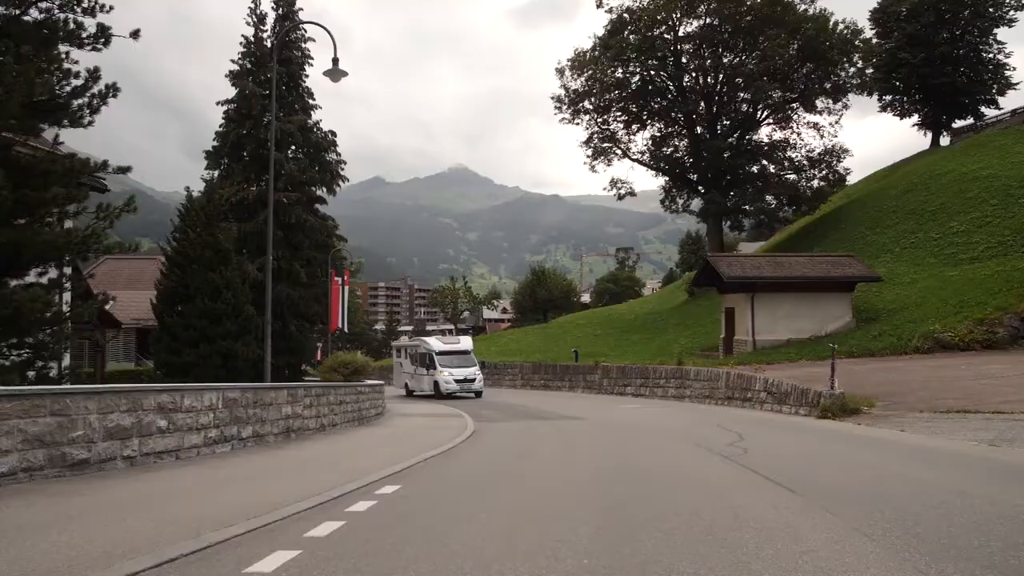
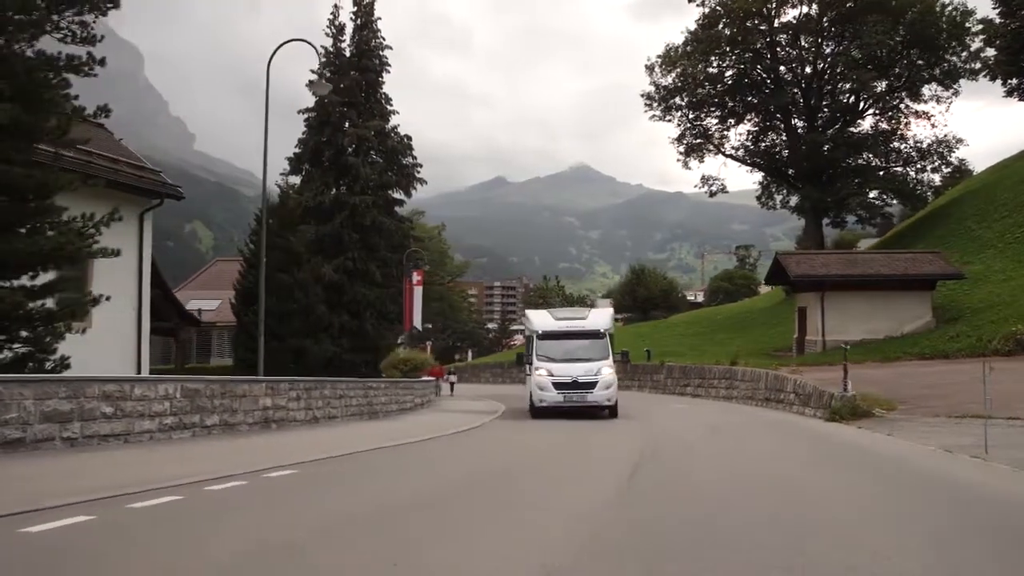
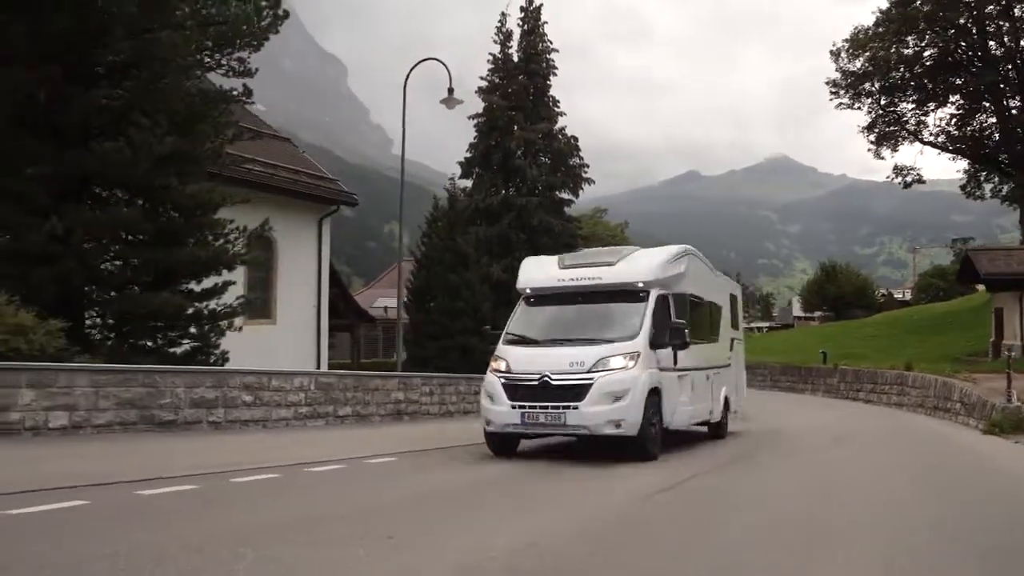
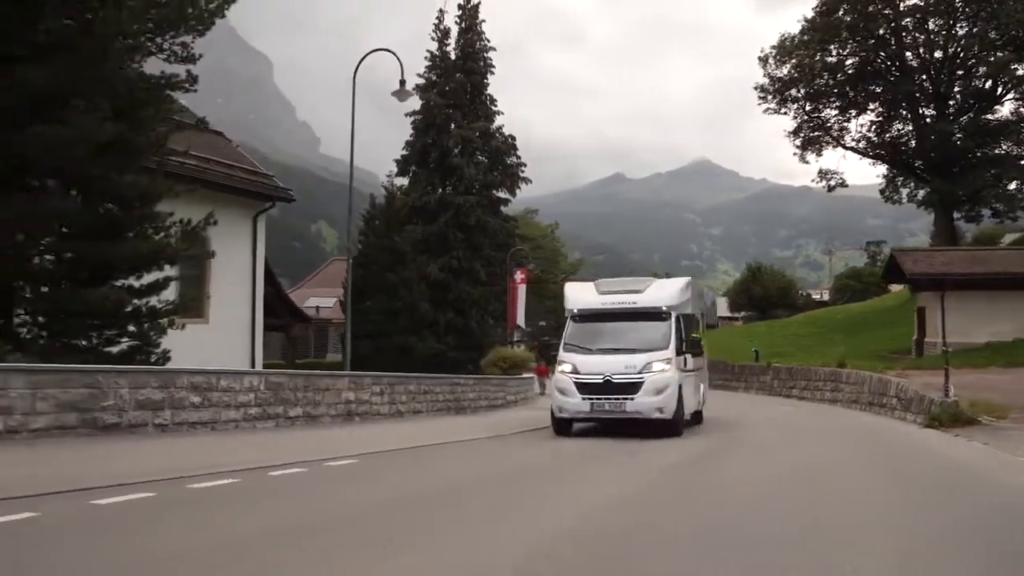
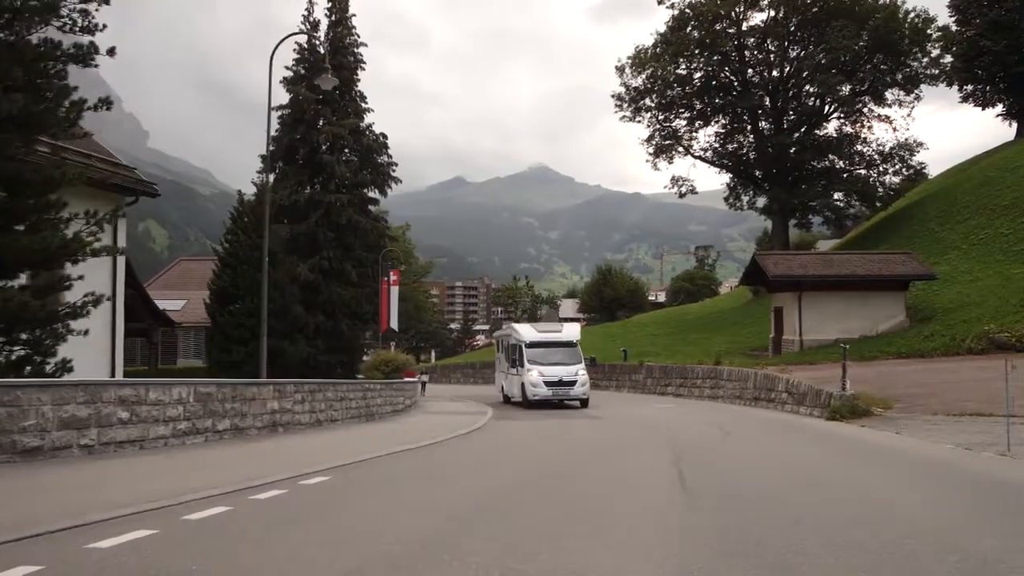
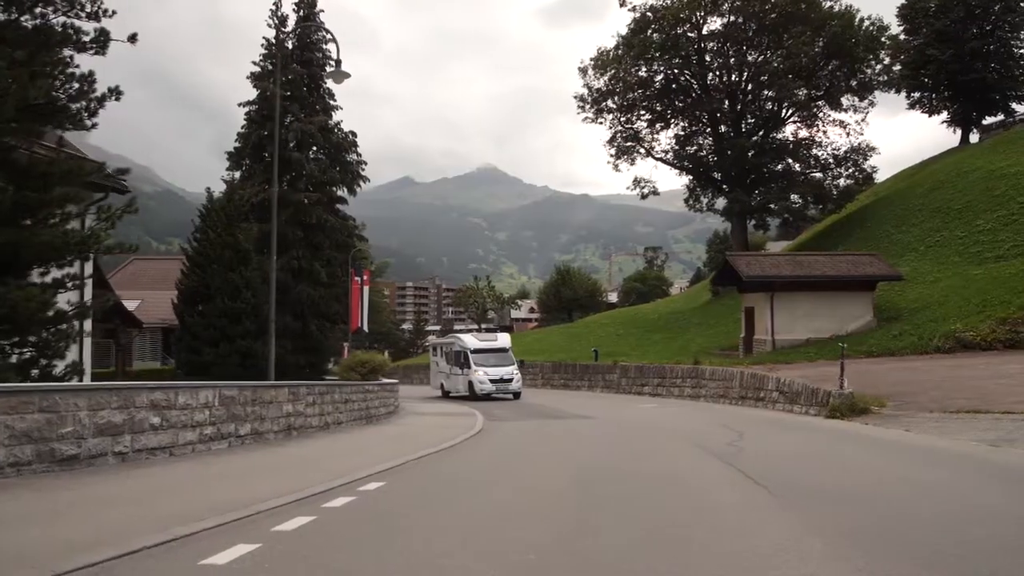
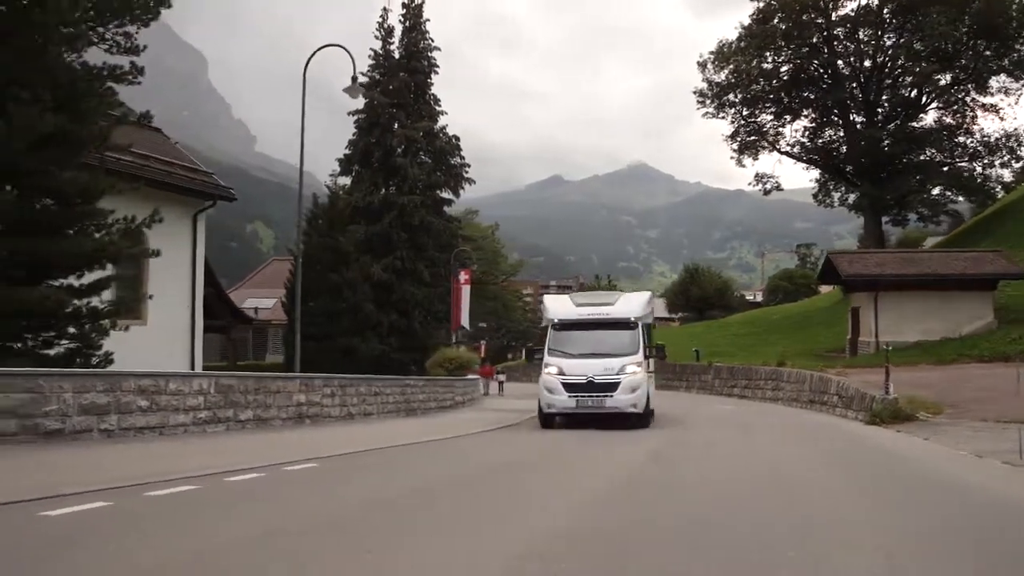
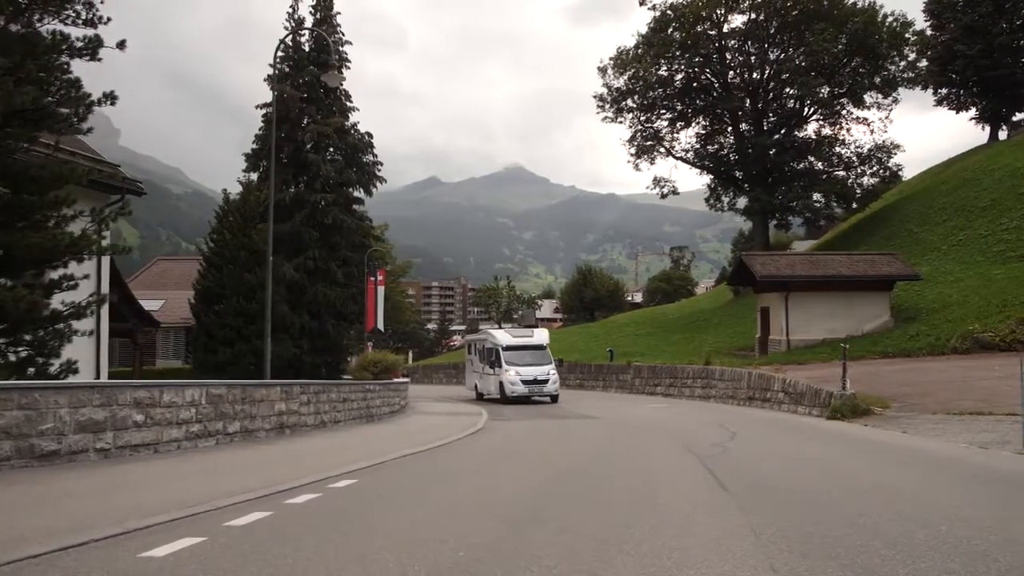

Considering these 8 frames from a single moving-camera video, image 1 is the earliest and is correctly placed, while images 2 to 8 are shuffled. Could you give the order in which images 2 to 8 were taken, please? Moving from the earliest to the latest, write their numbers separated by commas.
6, 8, 5, 2, 7, 4, 3
